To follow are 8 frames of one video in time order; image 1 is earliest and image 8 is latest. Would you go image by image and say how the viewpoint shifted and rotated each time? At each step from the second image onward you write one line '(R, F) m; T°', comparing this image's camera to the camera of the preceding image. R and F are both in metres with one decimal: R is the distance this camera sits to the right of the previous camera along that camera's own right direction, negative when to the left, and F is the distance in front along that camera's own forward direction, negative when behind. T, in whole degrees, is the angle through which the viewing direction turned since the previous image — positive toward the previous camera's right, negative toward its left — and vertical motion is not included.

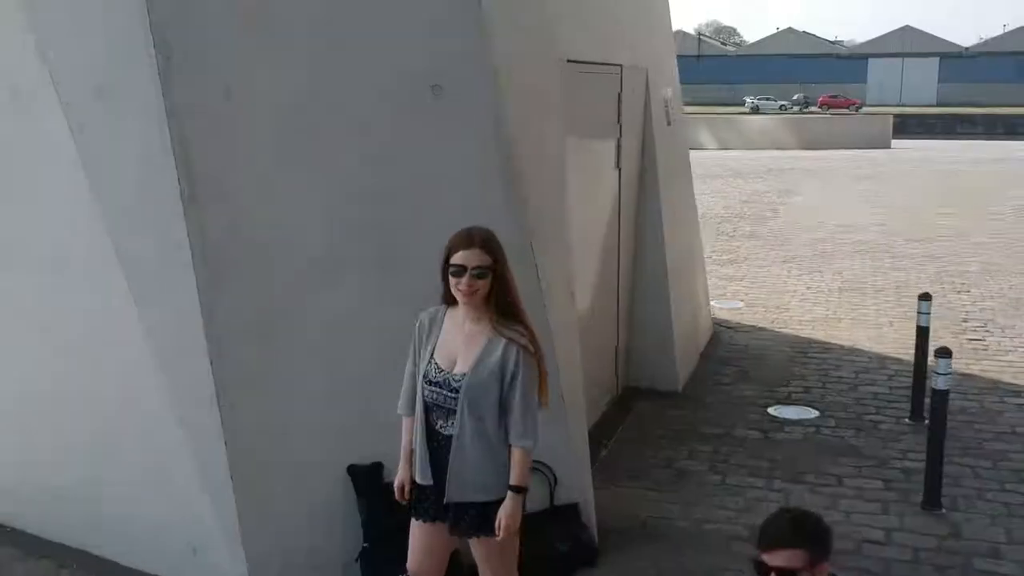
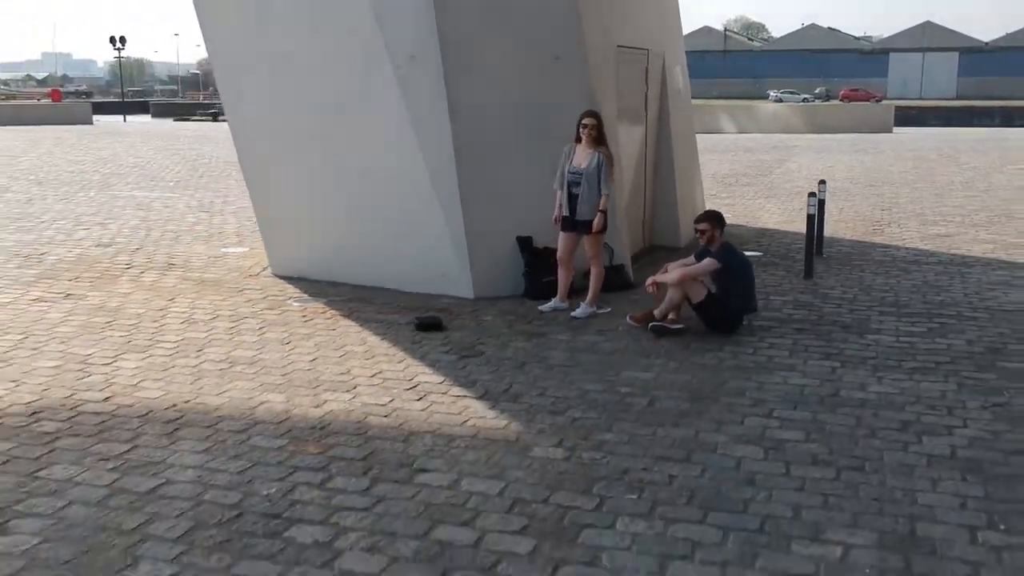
(-0.3, -2.9) m; -2°
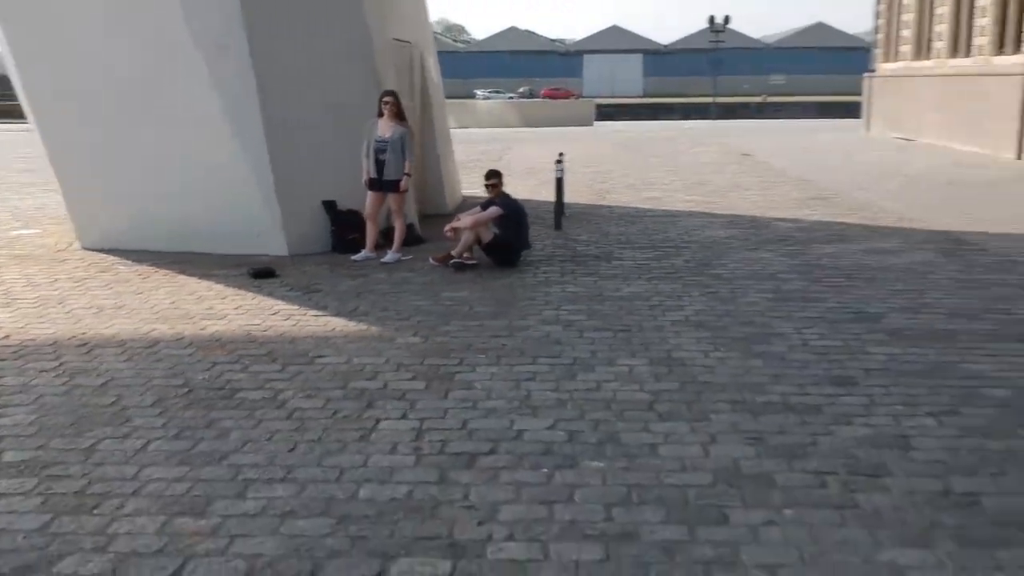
(-0.6, -1.0) m; +16°
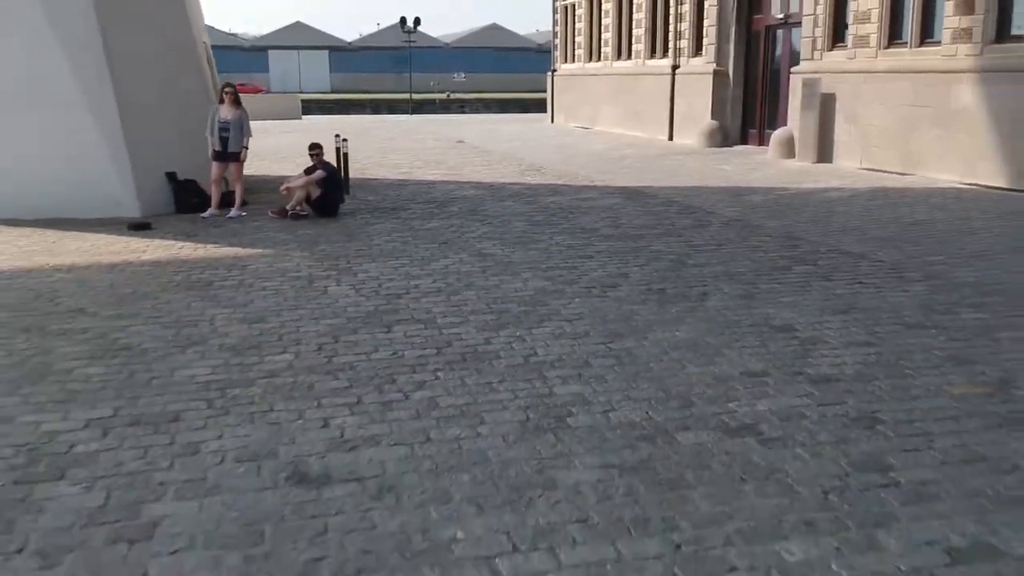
(-1.1, -2.0) m; +18°
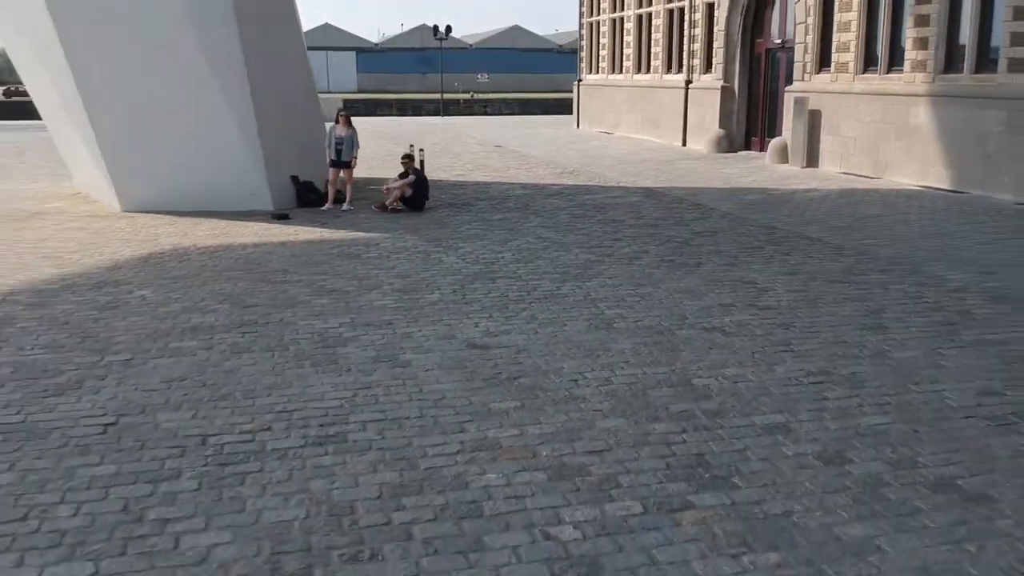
(-0.3, -2.3) m; -1°
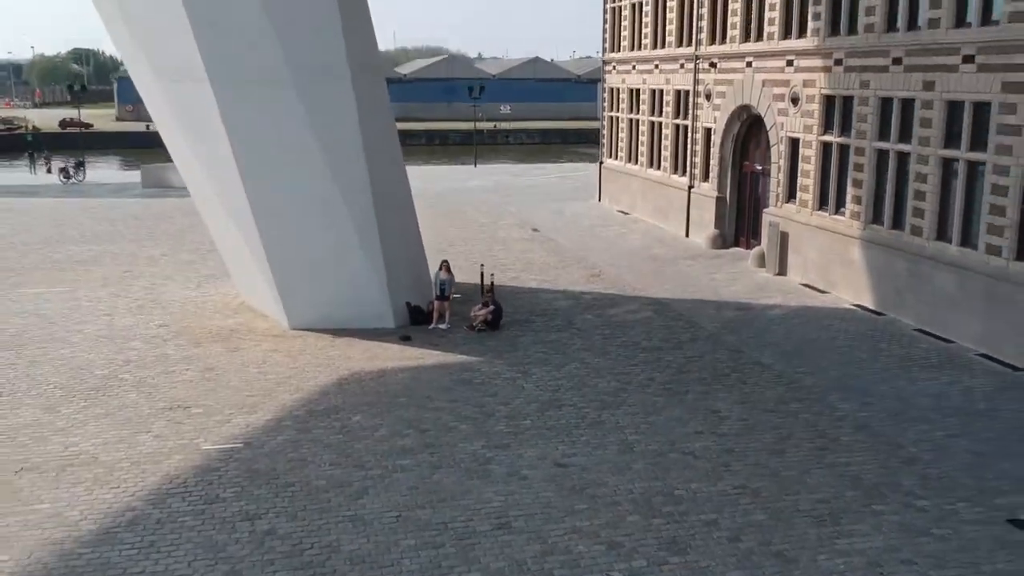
(-0.5, -4.3) m; -1°
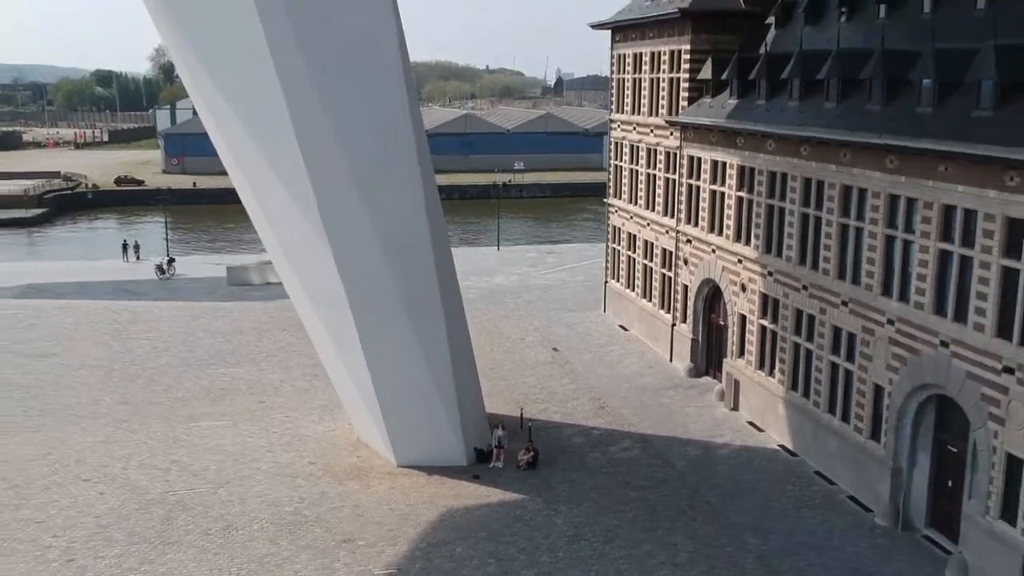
(-0.6, -7.0) m; 0°
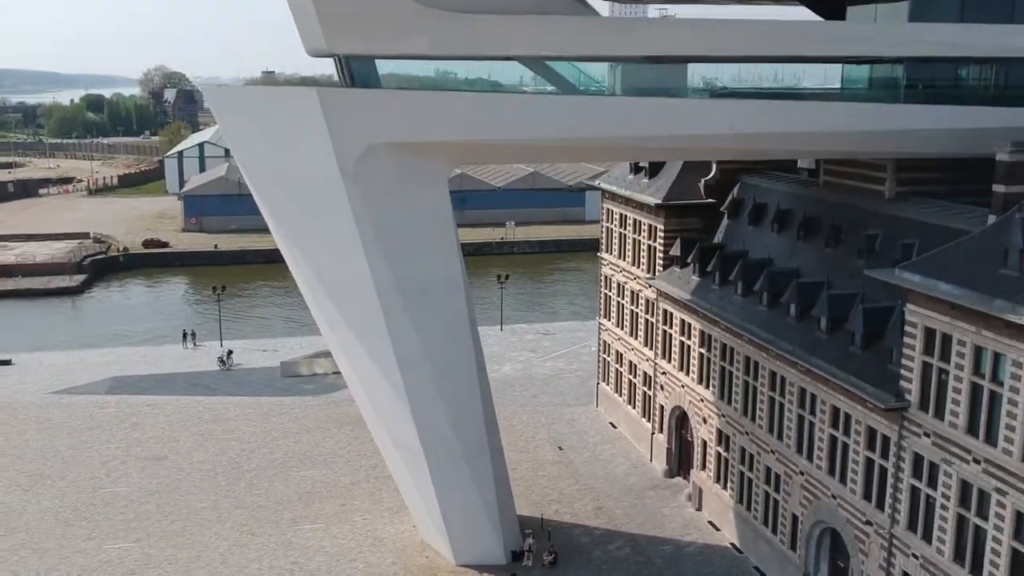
(-1.5, -8.3) m; +1°
